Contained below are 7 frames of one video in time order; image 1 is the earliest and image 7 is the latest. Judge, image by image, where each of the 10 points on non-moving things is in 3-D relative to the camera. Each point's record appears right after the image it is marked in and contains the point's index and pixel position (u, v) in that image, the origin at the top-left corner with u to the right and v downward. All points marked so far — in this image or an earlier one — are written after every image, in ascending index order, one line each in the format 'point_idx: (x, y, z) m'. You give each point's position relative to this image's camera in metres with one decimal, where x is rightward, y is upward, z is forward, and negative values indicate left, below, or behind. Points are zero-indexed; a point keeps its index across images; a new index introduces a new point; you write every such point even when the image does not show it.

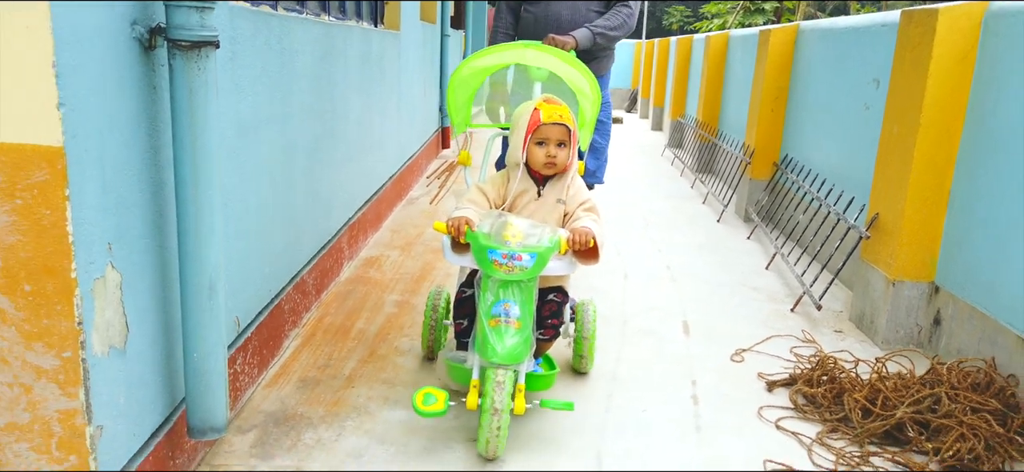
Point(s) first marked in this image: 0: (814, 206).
0: (+1.7, +0.2, +4.5) m
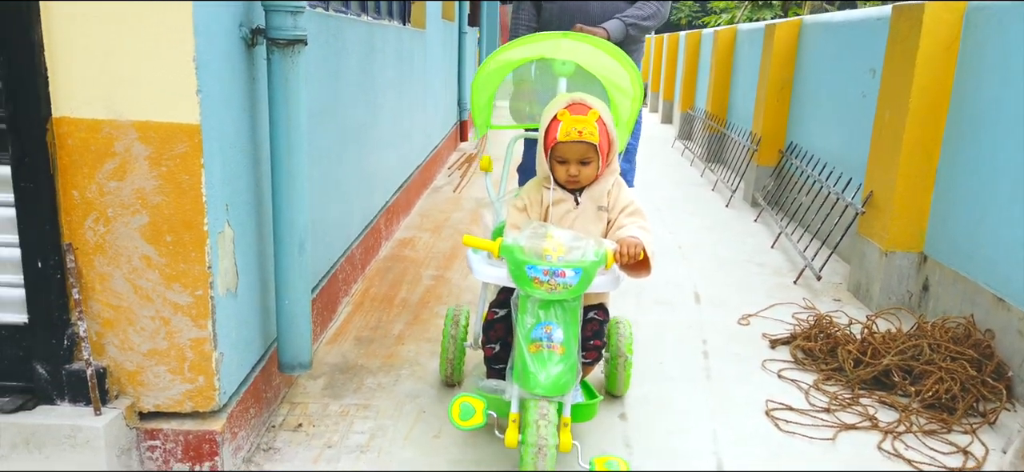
0: (+1.9, +0.3, +4.8) m
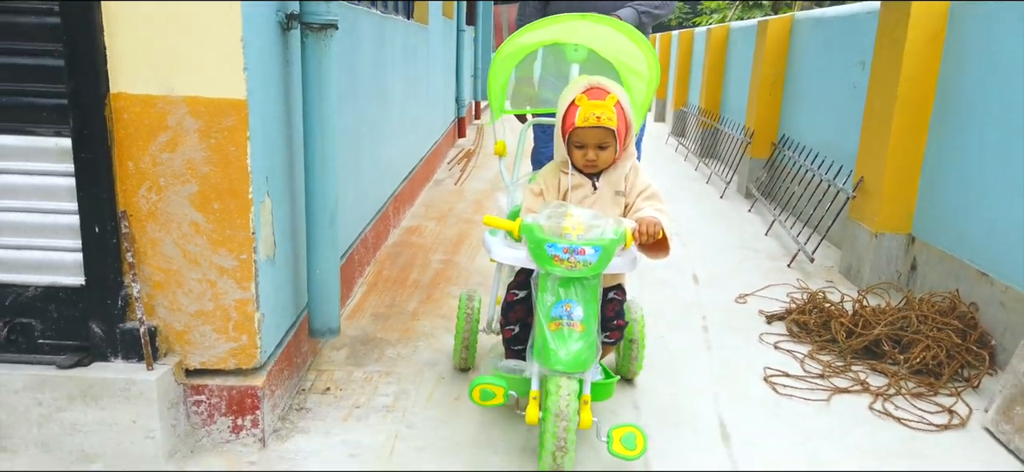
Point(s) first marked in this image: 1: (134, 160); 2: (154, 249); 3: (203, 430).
0: (+1.9, +0.4, +5.0) m
1: (-0.9, +0.2, +1.9) m
2: (-0.9, 0.0, +1.9) m
3: (-0.8, -0.5, +2.0) m
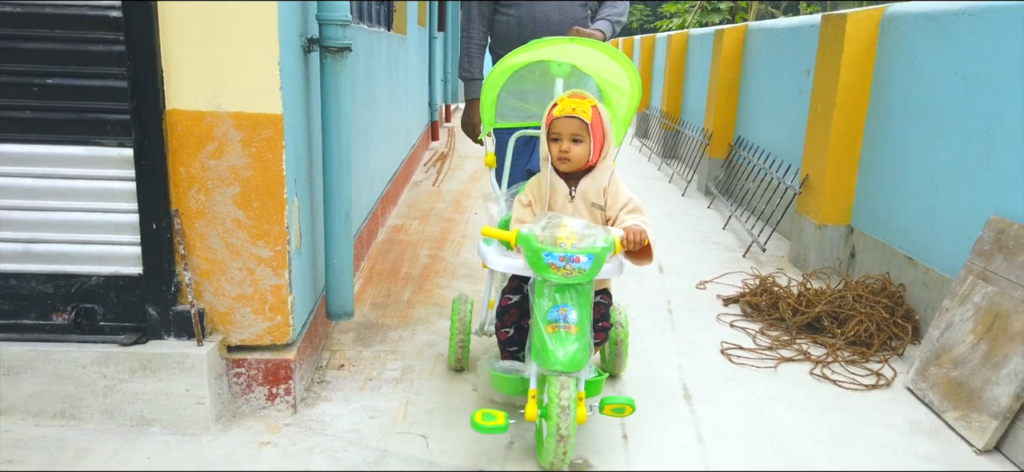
0: (+1.7, +0.4, +5.5) m
1: (-0.9, +0.2, +2.2) m
2: (-0.9, 0.0, +2.2) m
3: (-0.8, -0.5, +2.4) m
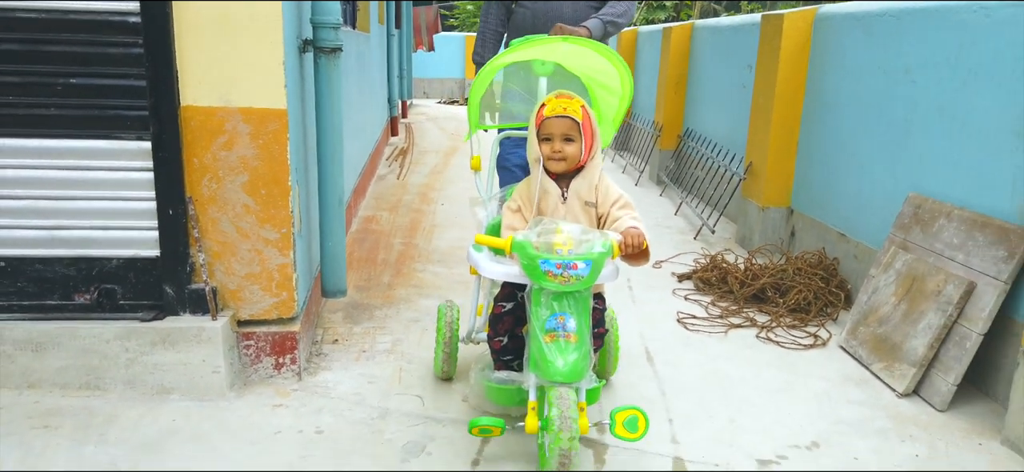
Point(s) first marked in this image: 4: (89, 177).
0: (+1.5, +0.5, +5.8) m
1: (-1.0, +0.2, +2.4) m
2: (-0.9, 0.0, +2.5) m
3: (-0.9, -0.4, +2.6) m
4: (-1.3, +0.2, +2.4) m
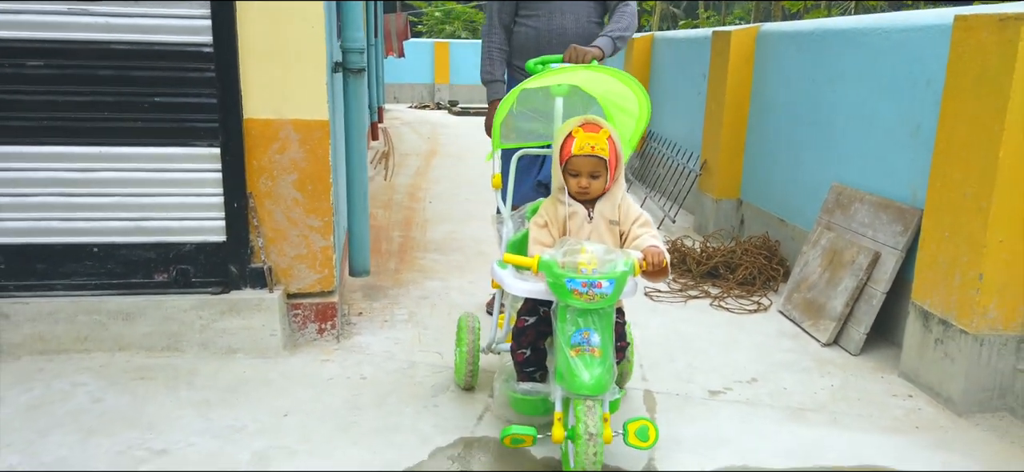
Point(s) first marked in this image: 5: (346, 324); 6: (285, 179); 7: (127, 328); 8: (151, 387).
0: (+1.3, +0.6, +6.5) m
1: (-1.0, +0.3, +3.0) m
2: (-0.9, +0.1, +3.0) m
3: (-0.9, -0.4, +3.2) m
4: (-1.3, +0.2, +3.0) m
5: (-0.7, -0.4, +3.4) m
6: (-0.9, +0.2, +3.0) m
7: (-1.5, -0.4, +3.0) m
8: (-1.3, -0.5, +2.8) m
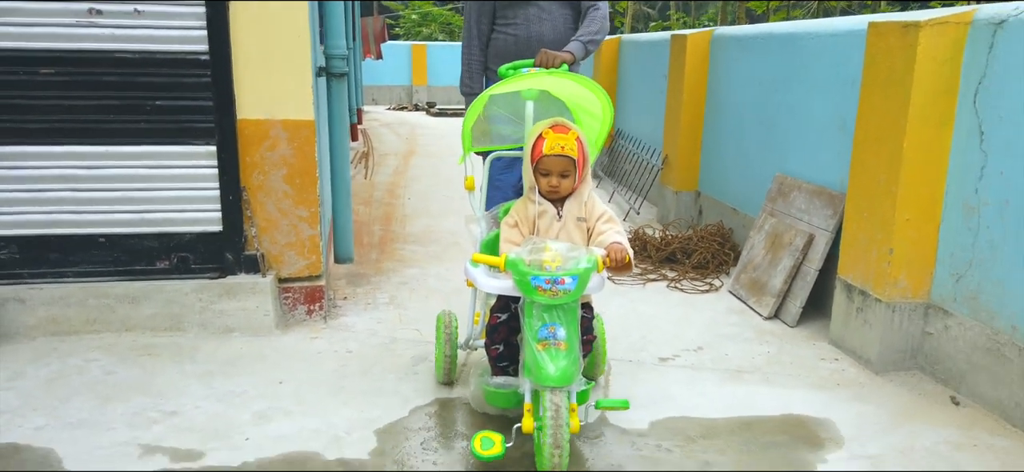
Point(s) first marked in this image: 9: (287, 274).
0: (+1.1, +0.7, +6.9) m
1: (-1.1, +0.3, +3.3) m
2: (-1.1, +0.1, +3.3) m
3: (-1.0, -0.3, +3.5) m
4: (-1.4, +0.3, +3.3) m
5: (-0.9, -0.3, +3.7) m
6: (-1.0, +0.3, +3.3) m
7: (-1.6, -0.3, +3.3) m
8: (-1.4, -0.5, +3.1) m
9: (-1.0, -0.2, +3.4) m
